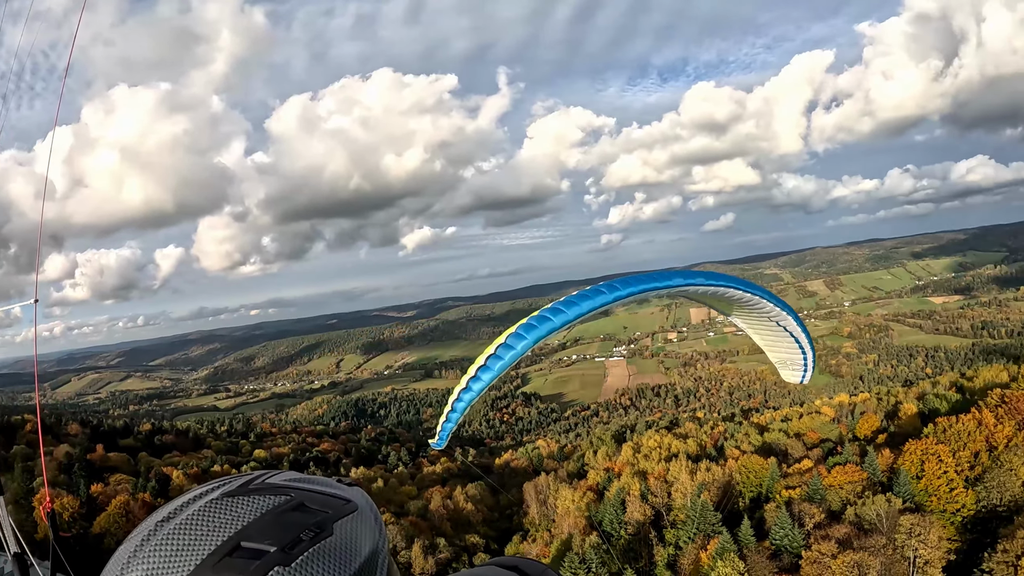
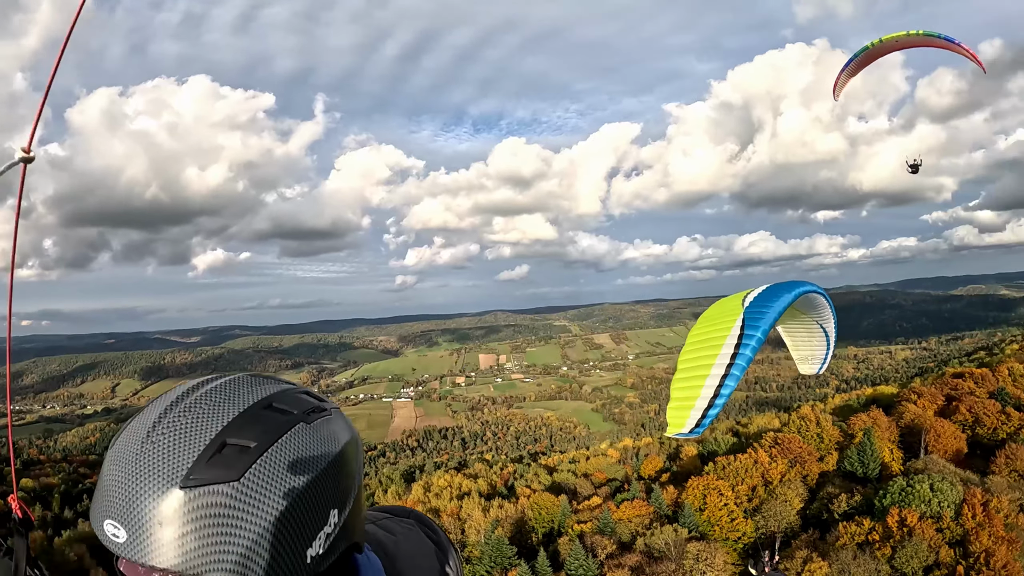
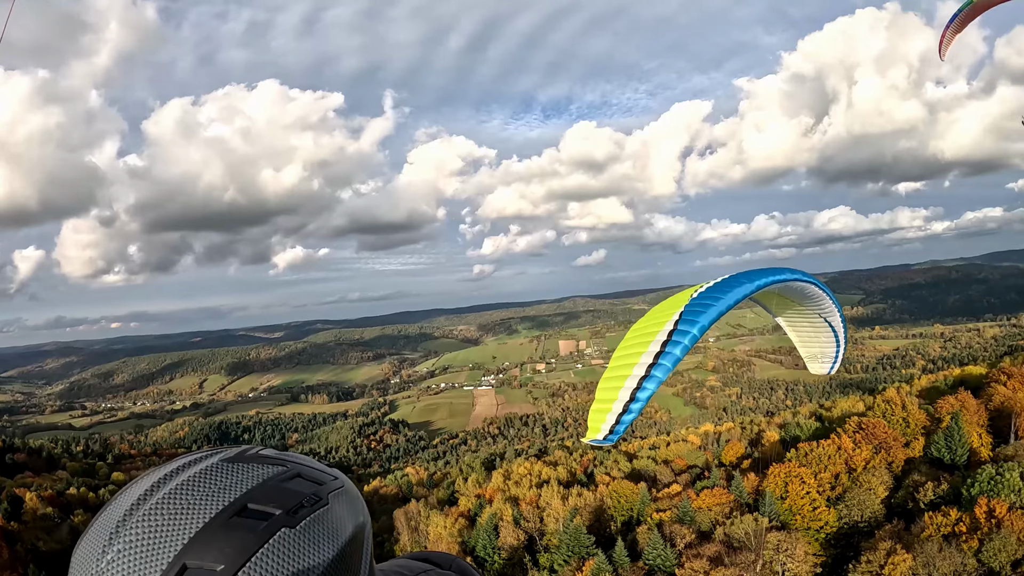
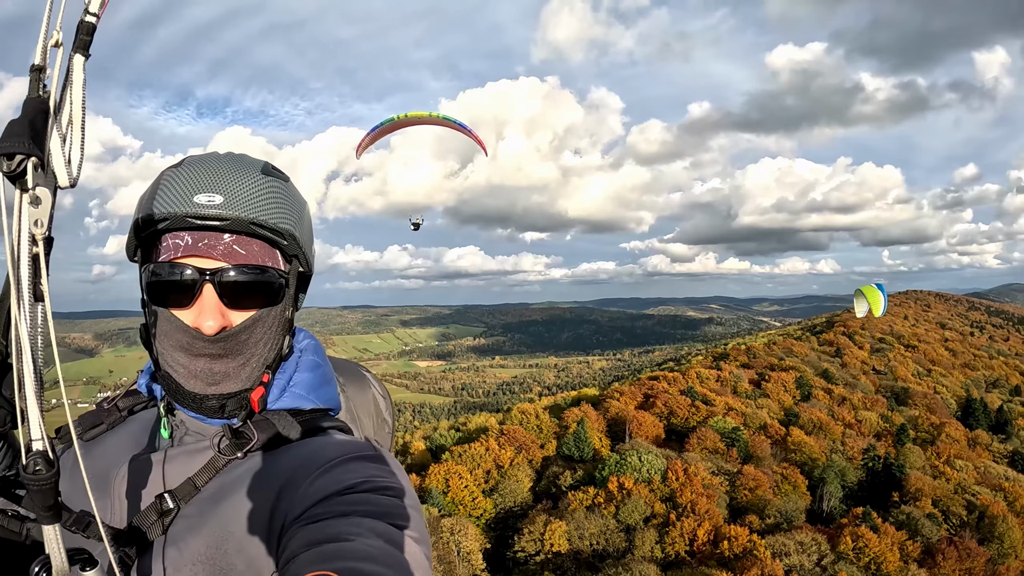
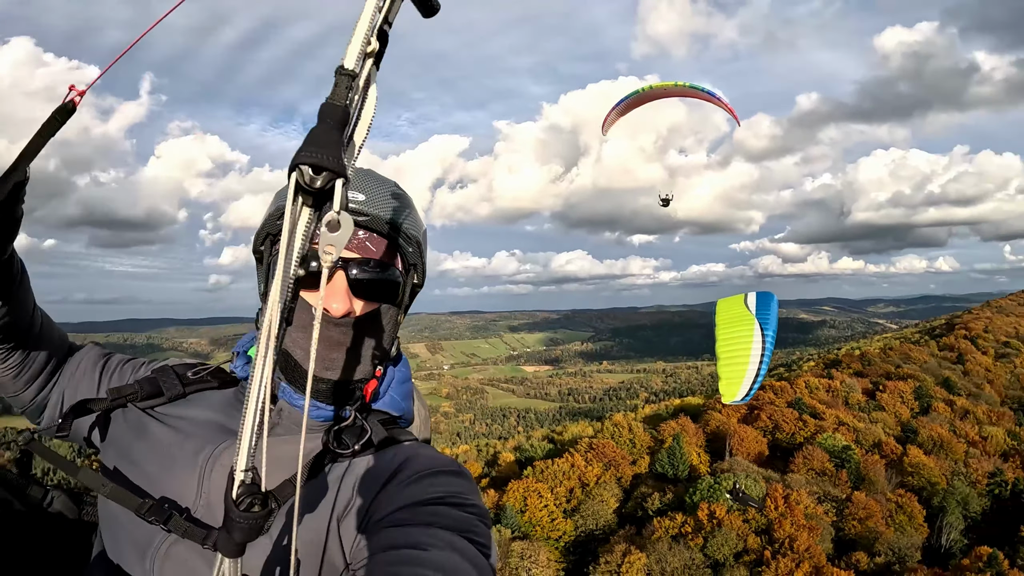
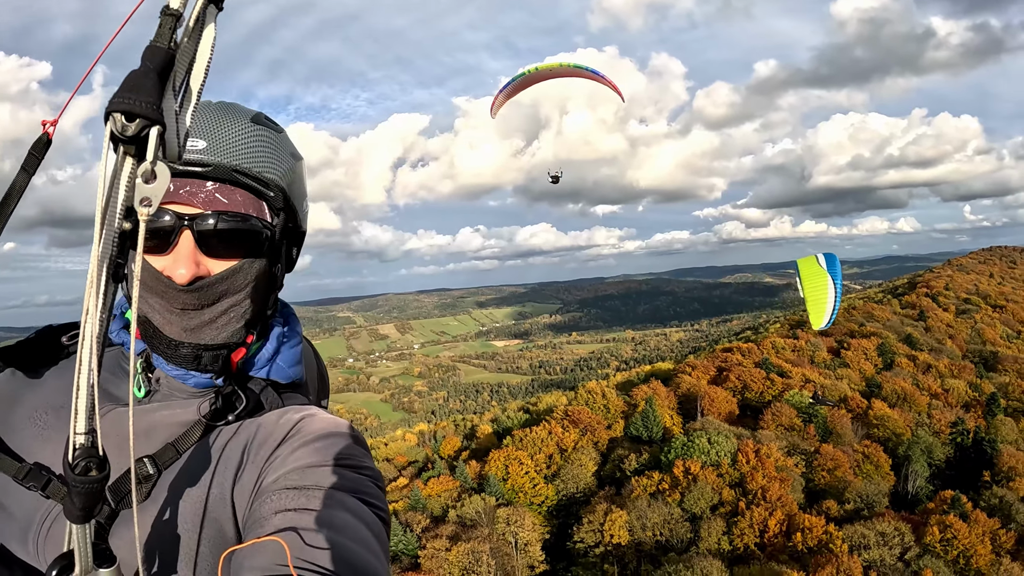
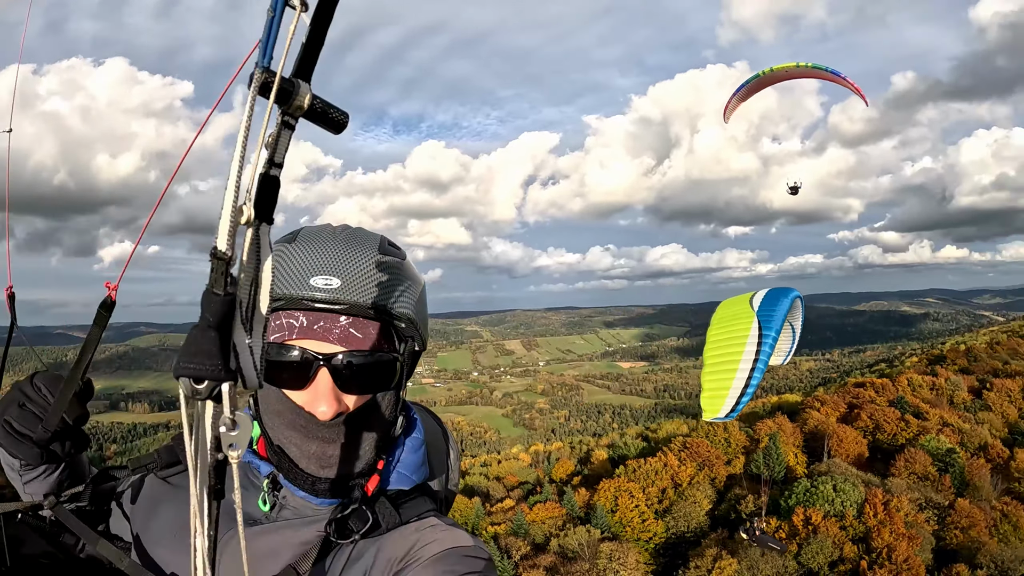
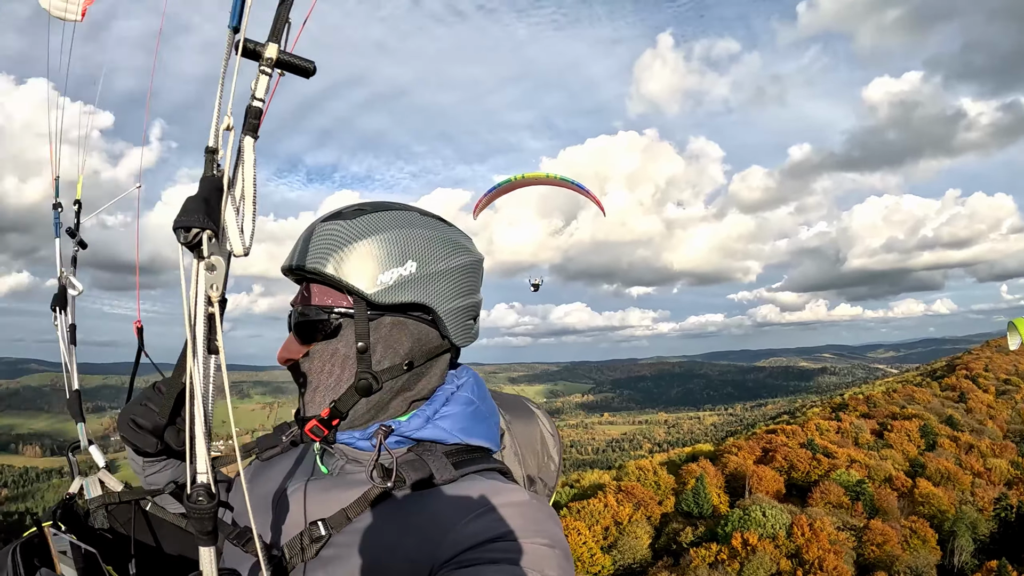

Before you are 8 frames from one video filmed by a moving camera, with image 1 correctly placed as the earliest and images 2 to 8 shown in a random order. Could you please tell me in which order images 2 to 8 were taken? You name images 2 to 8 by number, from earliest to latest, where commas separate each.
3, 2, 7, 5, 6, 4, 8
